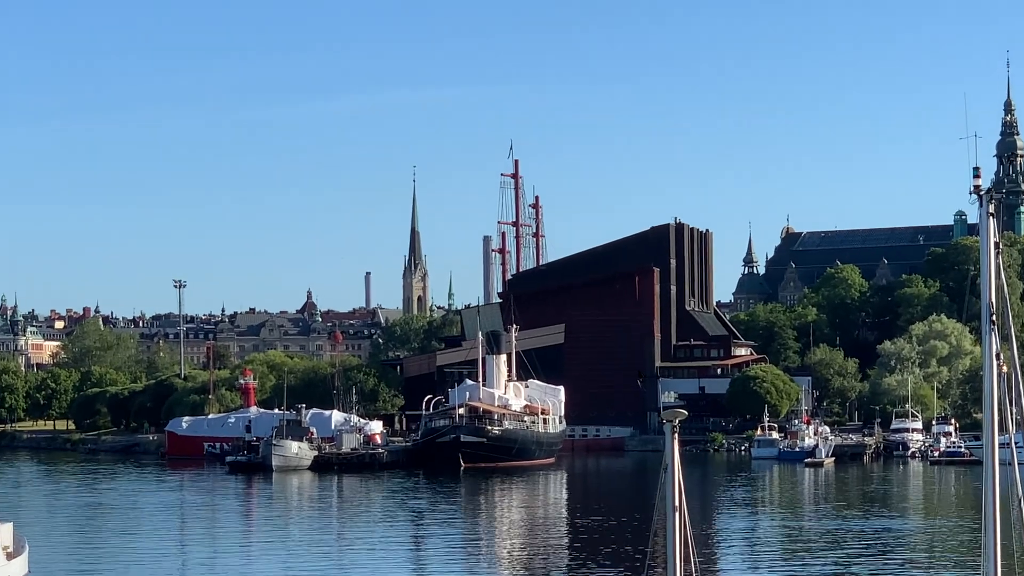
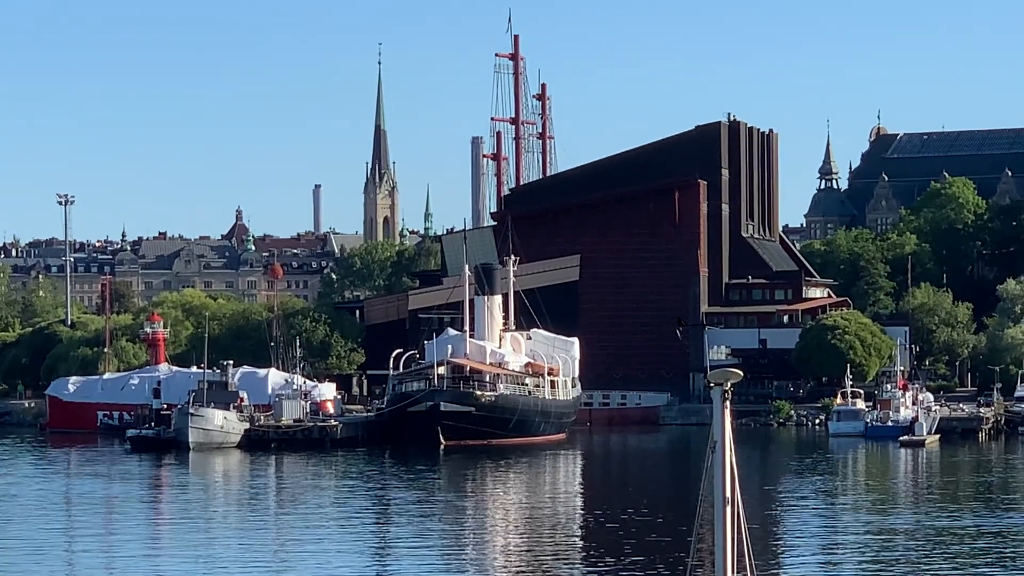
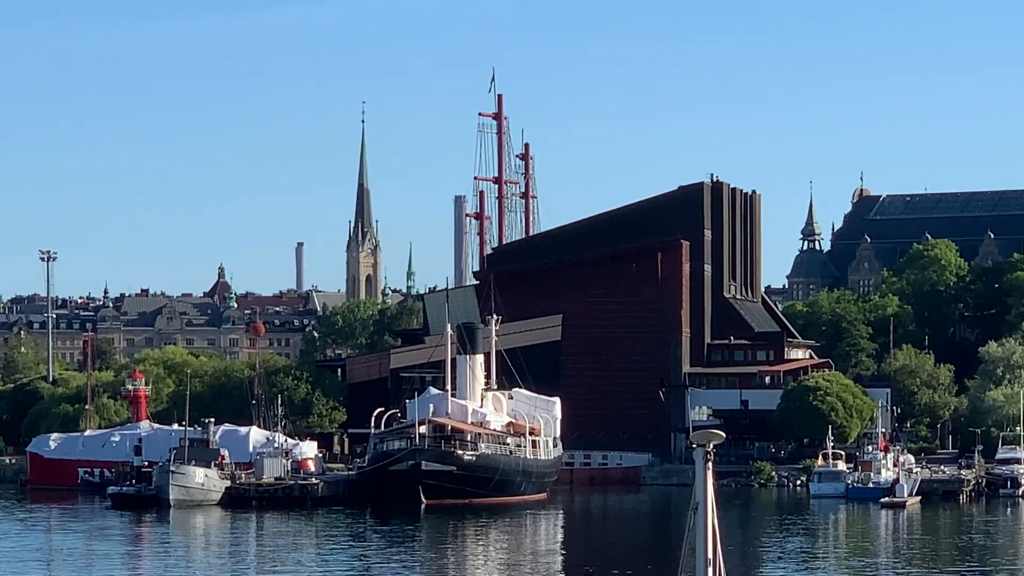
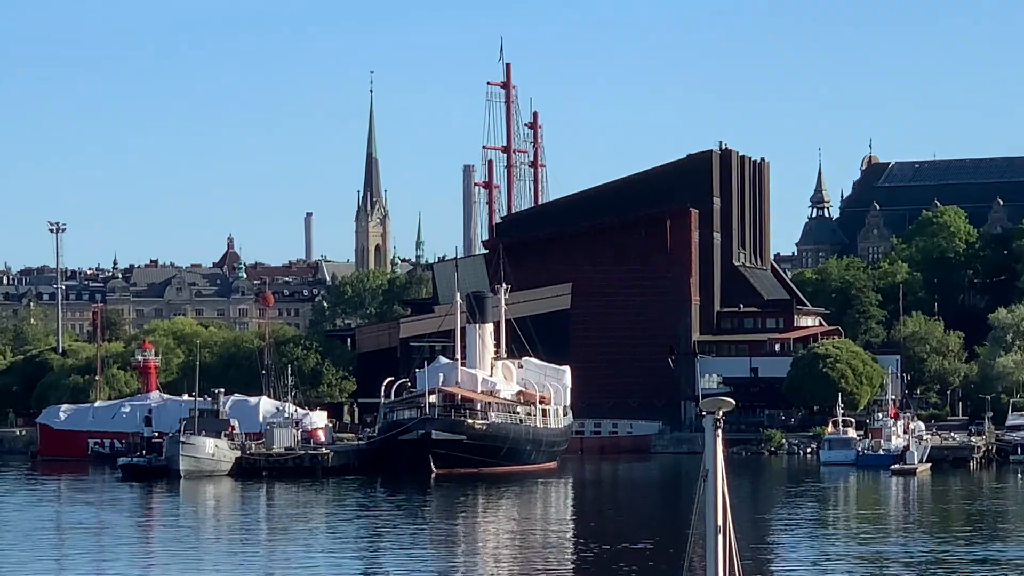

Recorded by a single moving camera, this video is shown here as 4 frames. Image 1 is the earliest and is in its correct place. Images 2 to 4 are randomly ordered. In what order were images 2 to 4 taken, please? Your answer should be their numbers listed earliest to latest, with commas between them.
3, 4, 2
